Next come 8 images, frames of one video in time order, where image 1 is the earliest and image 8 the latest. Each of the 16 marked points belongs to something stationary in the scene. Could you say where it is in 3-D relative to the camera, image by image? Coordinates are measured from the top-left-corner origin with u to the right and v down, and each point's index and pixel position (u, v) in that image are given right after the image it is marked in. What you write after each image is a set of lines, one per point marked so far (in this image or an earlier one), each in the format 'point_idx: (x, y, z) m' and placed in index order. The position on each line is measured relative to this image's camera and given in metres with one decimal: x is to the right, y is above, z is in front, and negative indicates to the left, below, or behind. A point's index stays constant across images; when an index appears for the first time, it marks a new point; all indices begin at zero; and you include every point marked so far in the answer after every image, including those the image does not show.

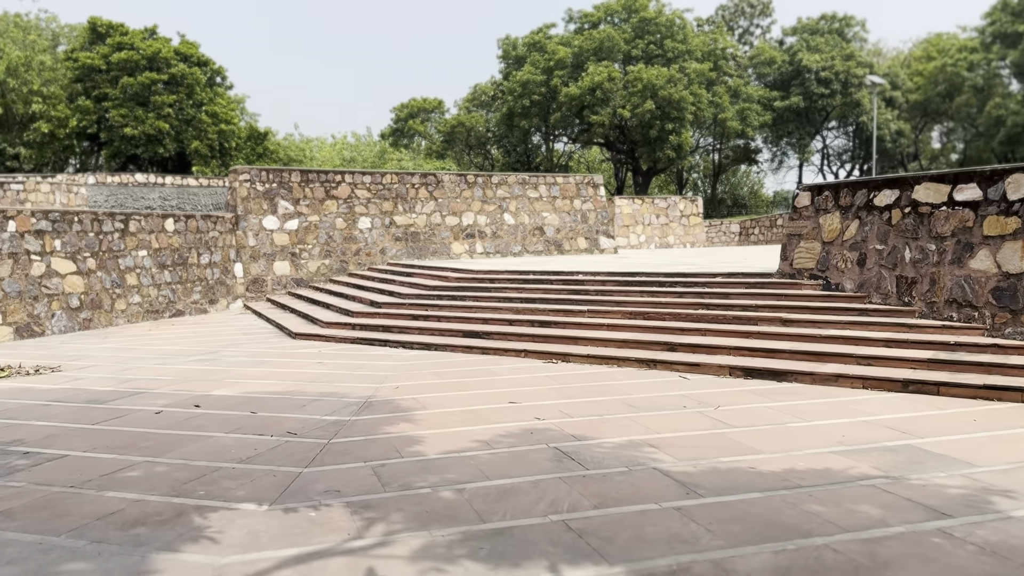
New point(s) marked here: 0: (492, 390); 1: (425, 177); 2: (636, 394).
0: (-0.1, -0.7, +5.5) m
1: (-1.4, +1.8, +13.8) m
2: (+0.8, -0.7, +5.2) m
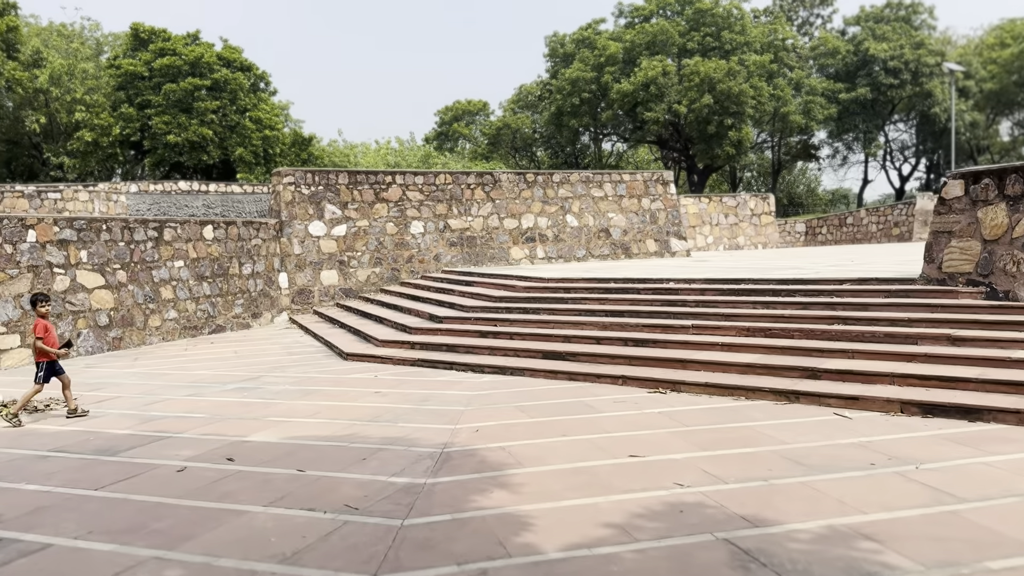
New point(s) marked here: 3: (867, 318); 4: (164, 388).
0: (+0.4, -0.7, +4.3) m
1: (-0.5, +1.7, +12.7) m
2: (+1.3, -0.7, +4.0) m
3: (+2.4, -0.2, +5.8) m
4: (-2.6, -0.7, +6.4) m
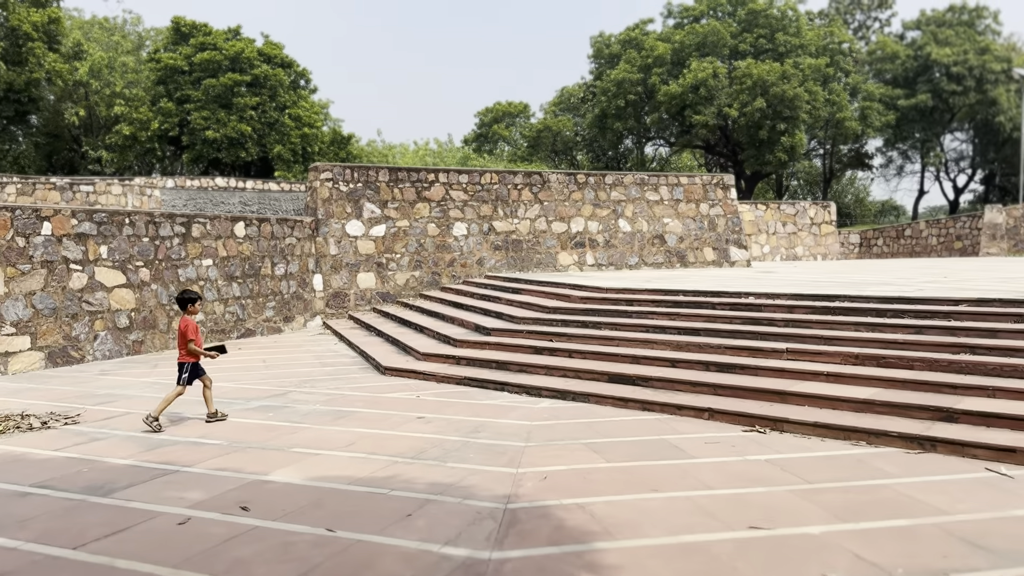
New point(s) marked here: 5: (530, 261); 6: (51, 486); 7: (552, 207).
0: (+0.8, -0.8, +3.4) m
1: (+0.2, +1.6, +11.9) m
2: (+1.6, -0.8, +3.1) m
3: (+2.8, -0.3, +4.9) m
4: (-2.2, -0.8, +5.7) m
5: (+0.3, +0.4, +12.0) m
6: (-2.0, -0.9, +3.7) m
7: (+0.6, +1.2, +12.1) m
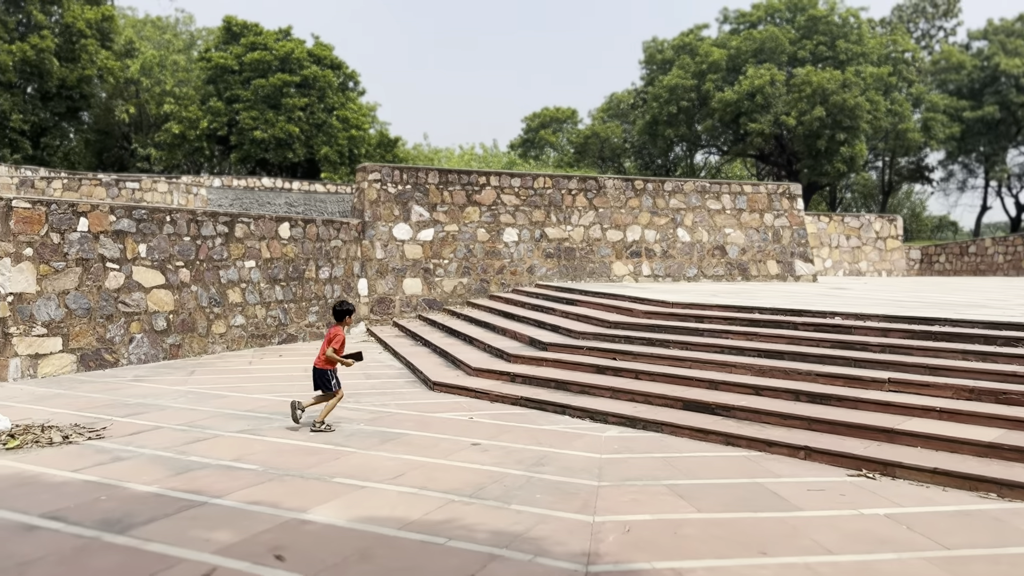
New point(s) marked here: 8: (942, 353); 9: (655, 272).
0: (+1.0, -0.9, +2.9) m
1: (+1.0, +1.4, +11.4) m
2: (+1.9, -0.9, +2.5) m
3: (+3.1, -0.5, +4.2) m
4: (-1.8, -0.8, +5.2) m
5: (+1.0, +0.2, +11.4) m
6: (-1.7, -0.9, +3.2) m
7: (+1.3, +1.0, +11.5) m
8: (+2.6, -0.4, +5.1) m
9: (+2.0, +0.2, +11.7) m
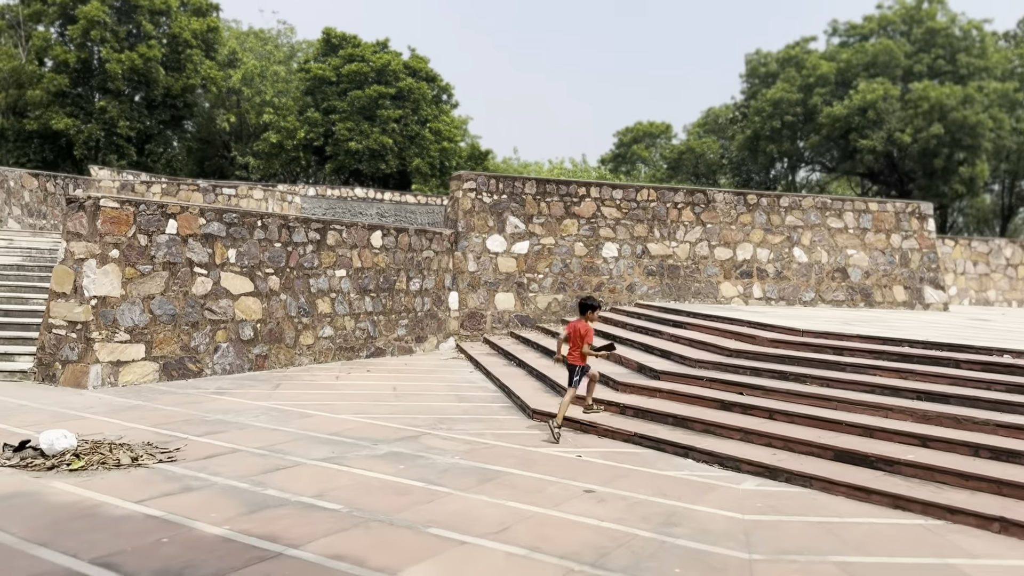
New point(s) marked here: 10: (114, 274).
0: (+1.4, -1.0, +2.1) m
1: (+2.2, +1.2, +10.6) m
2: (+2.2, -1.0, +1.7) m
3: (+3.7, -0.7, +3.3) m
4: (-1.2, -0.8, +4.7) m
5: (+2.2, 0.0, +10.7) m
6: (-1.3, -0.9, +2.7) m
7: (+2.6, +0.7, +10.7) m
8: (+3.2, -0.6, +4.2) m
9: (+3.2, -0.1, +10.8) m
10: (-2.9, +0.1, +6.3) m
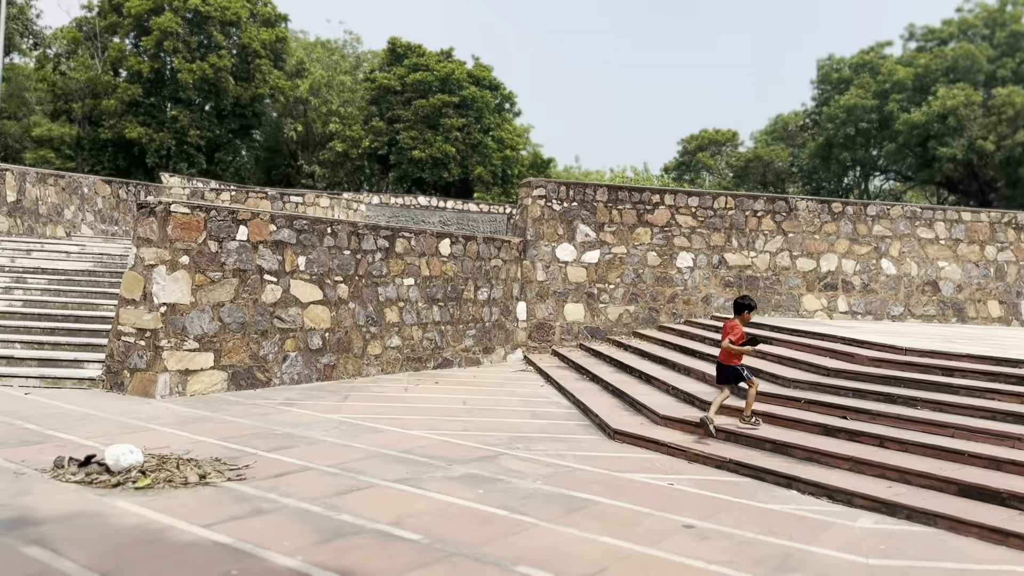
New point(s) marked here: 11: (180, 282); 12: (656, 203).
0: (+1.7, -1.0, +1.7) m
1: (+3.1, +1.0, +10.2) m
2: (+2.4, -1.1, +1.2) m
3: (+4.0, -0.8, +2.7) m
4: (-0.8, -0.9, +4.5) m
5: (+3.1, -0.2, +10.2) m
6: (-1.0, -0.9, +2.5) m
7: (+3.4, +0.6, +10.2) m
8: (+3.6, -0.7, +3.7) m
9: (+4.1, -0.2, +10.3) m
10: (-2.4, +0.1, +6.2) m
11: (-2.4, 0.0, +6.1) m
12: (+1.7, +1.0, +10.0) m
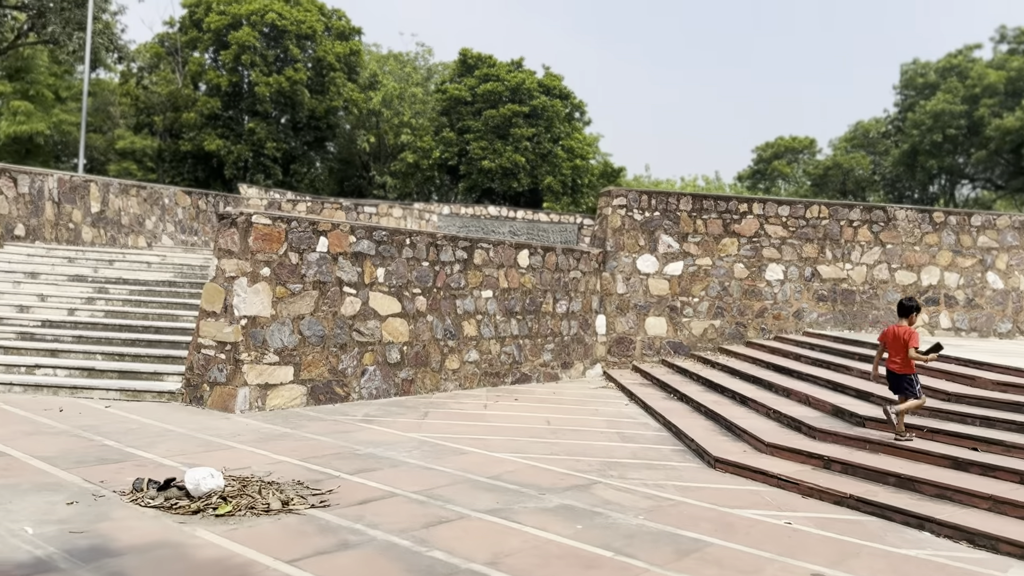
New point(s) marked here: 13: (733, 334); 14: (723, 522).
0: (+1.9, -1.1, +1.2) m
1: (+4.0, +0.9, +9.6) m
2: (+2.6, -1.2, +0.7) m
3: (+4.3, -0.8, +2.1) m
4: (-0.3, -1.0, +4.2) m
5: (+4.0, -0.3, +9.6) m
6: (-0.6, -1.0, +2.2) m
7: (+4.3, +0.4, +9.6) m
8: (+4.0, -0.8, +3.1) m
9: (+5.0, -0.4, +9.6) m
10: (-1.7, 0.0, +6.0) m
11: (-1.8, 0.0, +6.0) m
12: (+2.6, +0.9, +9.6) m
13: (+2.5, -0.5, +9.6) m
14: (+0.9, -1.0, +3.8) m
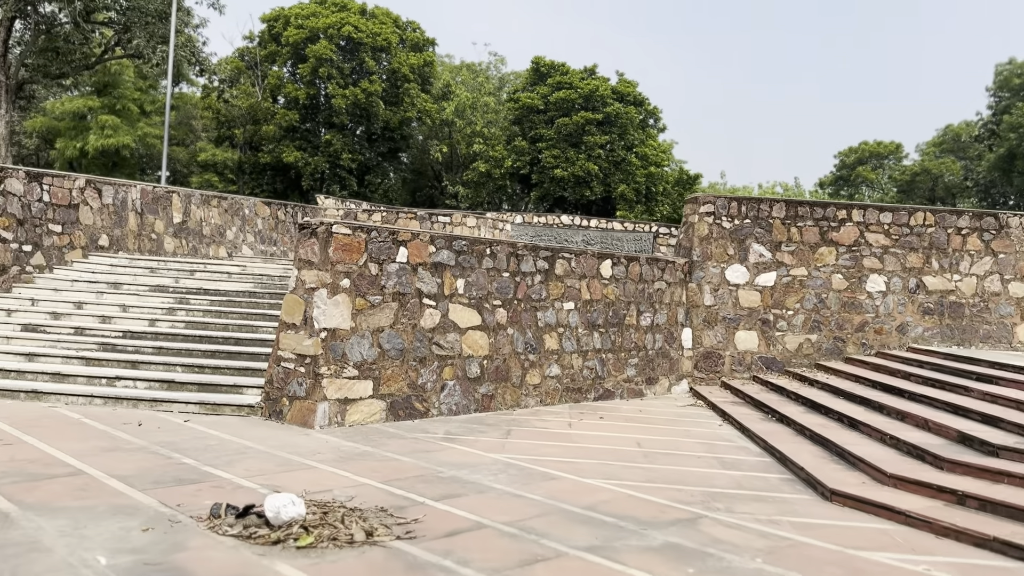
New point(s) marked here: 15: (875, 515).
0: (+2.1, -1.1, +0.8) m
1: (+4.9, +0.7, +8.9) m
2: (+2.8, -1.2, +0.1) m
3: (+4.6, -0.9, +1.4) m
4: (+0.2, -1.0, +3.9) m
5: (+4.8, -0.5, +8.9) m
6: (-0.4, -1.0, +2.0) m
7: (+5.2, +0.3, +8.9) m
8: (+4.3, -0.8, +2.4) m
9: (+5.9, -0.6, +8.9) m
10: (-1.1, -0.1, +5.8) m
11: (-1.2, -0.1, +5.8) m
12: (+3.5, +0.7, +9.0) m
13: (+3.4, -0.7, +9.0) m
14: (+1.3, -1.1, +3.3) m
15: (+1.8, -1.1, +4.2) m
